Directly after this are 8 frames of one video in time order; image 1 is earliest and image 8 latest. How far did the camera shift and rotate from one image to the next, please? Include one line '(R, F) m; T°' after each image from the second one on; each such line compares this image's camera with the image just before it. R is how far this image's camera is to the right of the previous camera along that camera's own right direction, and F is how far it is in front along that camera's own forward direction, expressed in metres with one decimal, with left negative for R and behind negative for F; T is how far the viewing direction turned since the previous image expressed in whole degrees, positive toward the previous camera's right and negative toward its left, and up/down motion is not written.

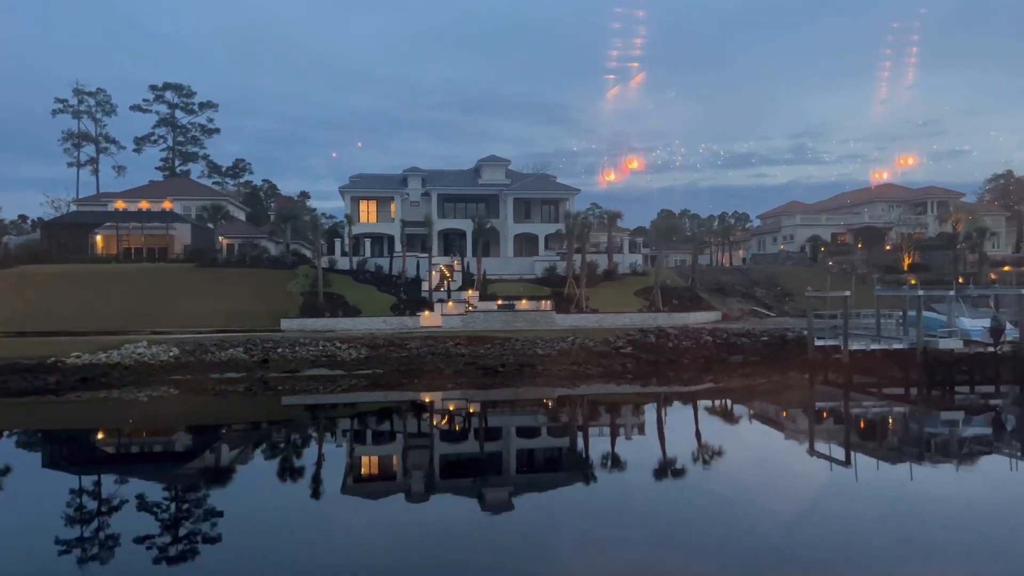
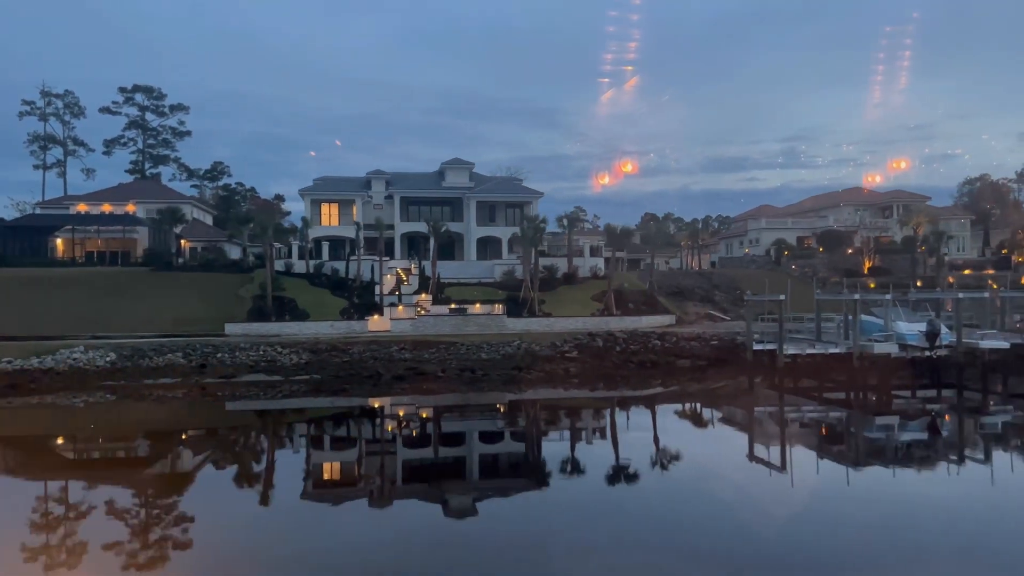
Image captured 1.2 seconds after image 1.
(+1.1, +0.2) m; +1°
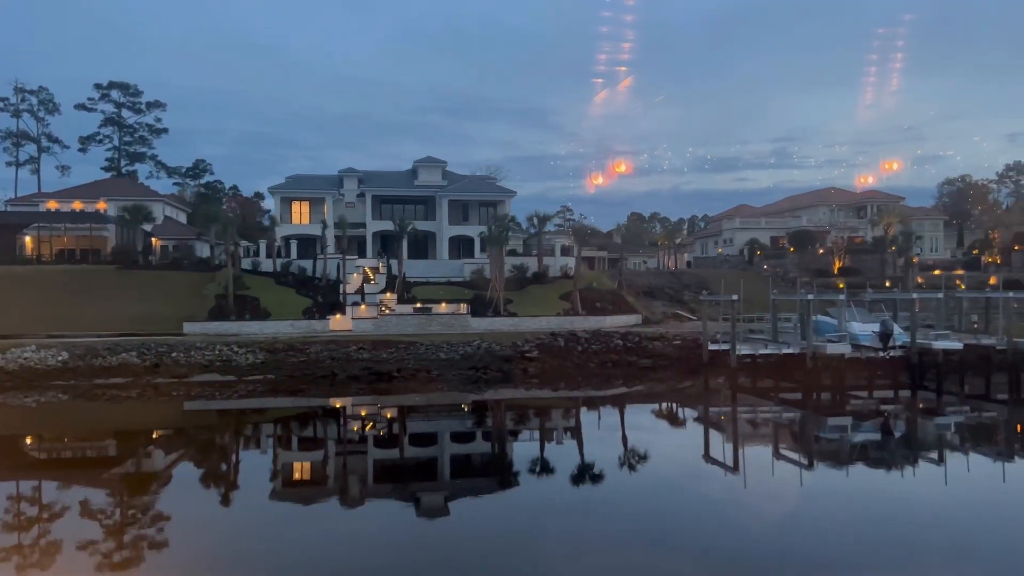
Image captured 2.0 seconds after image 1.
(+0.7, +0.1) m; +1°
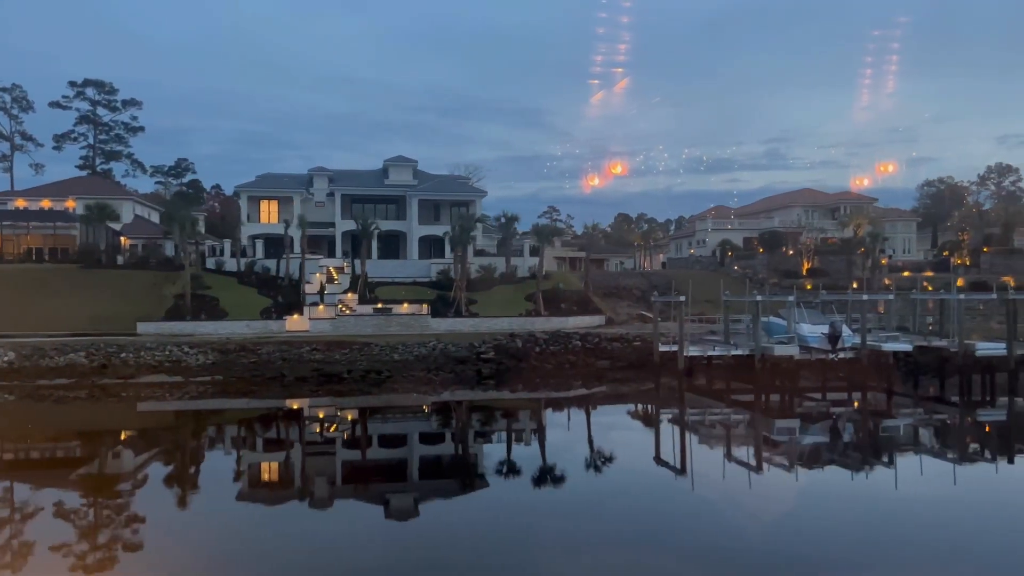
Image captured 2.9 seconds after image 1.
(+0.8, +0.1) m; 0°
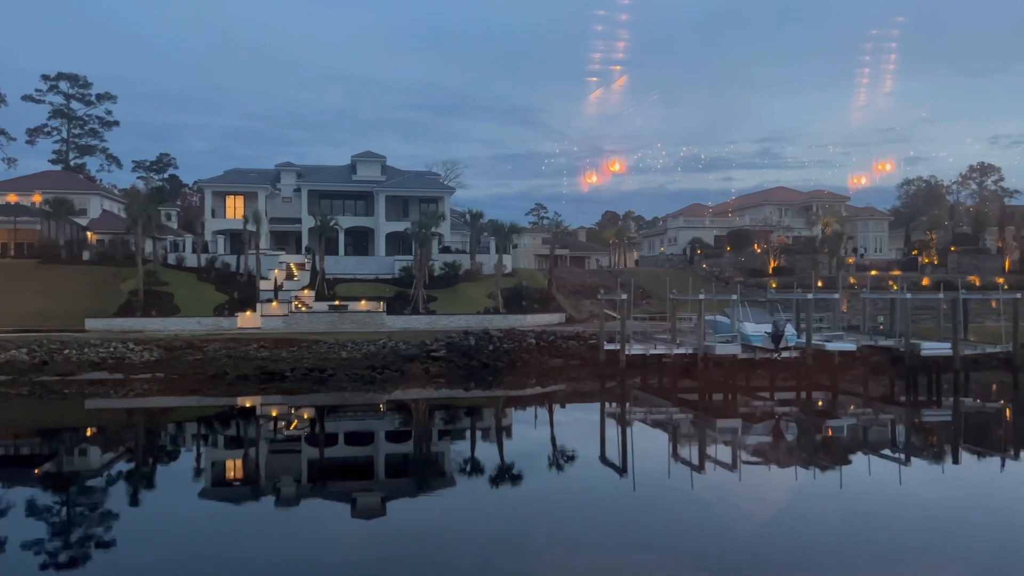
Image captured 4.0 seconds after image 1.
(+0.9, +0.2) m; 0°
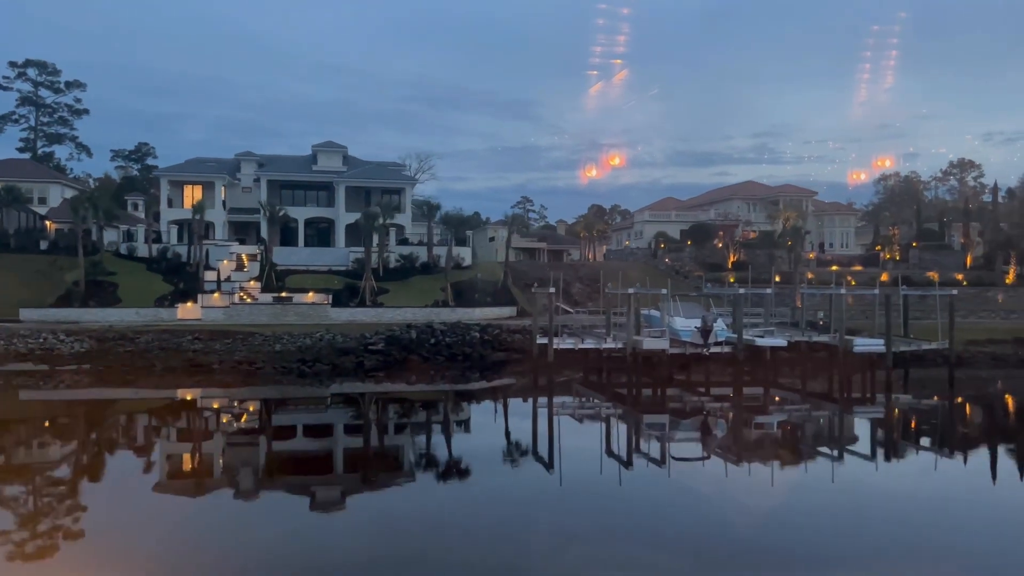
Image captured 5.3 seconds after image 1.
(+1.2, +0.2) m; 0°
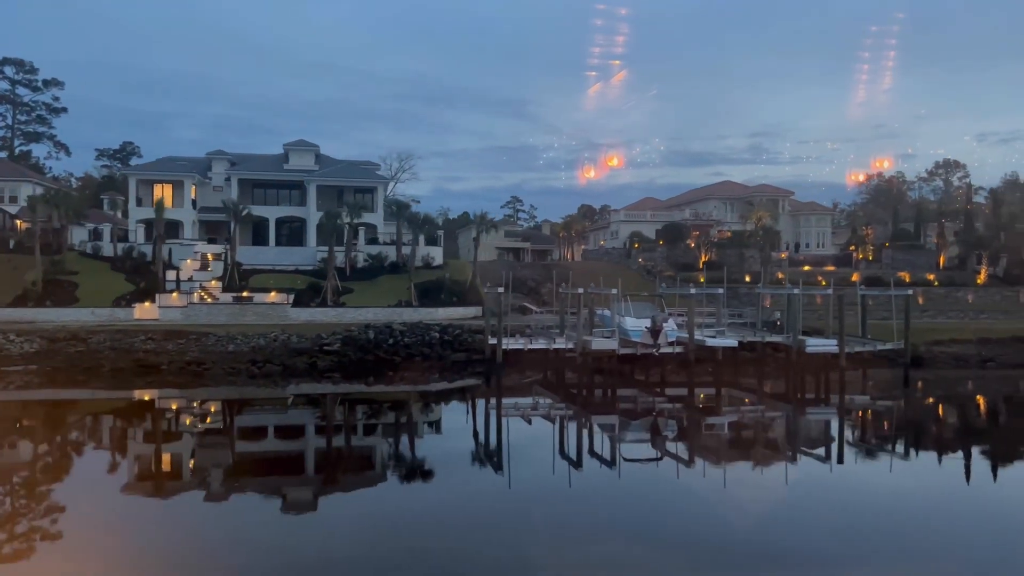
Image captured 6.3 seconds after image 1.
(+0.8, +0.2) m; 0°
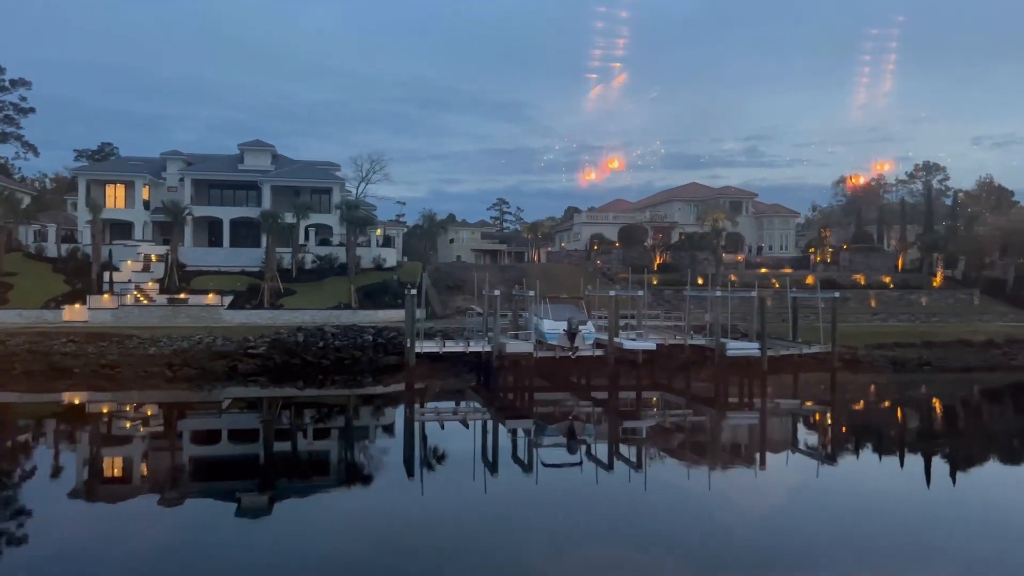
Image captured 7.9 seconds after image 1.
(+1.4, +0.3) m; 0°
